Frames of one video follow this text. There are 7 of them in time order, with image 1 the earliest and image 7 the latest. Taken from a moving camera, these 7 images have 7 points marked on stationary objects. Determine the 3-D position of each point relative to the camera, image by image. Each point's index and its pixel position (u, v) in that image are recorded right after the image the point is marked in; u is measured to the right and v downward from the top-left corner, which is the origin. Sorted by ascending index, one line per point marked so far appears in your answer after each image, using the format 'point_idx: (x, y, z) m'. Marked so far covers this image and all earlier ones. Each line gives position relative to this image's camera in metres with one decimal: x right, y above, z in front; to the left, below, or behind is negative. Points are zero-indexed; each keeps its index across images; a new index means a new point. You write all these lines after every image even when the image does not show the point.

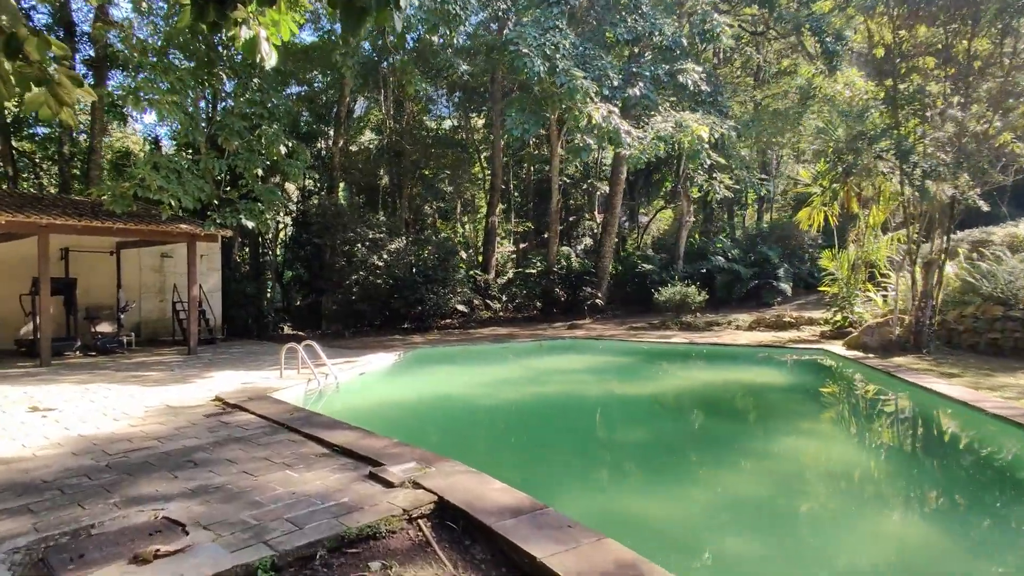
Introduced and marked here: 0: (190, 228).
0: (-5.7, +1.1, +10.2) m
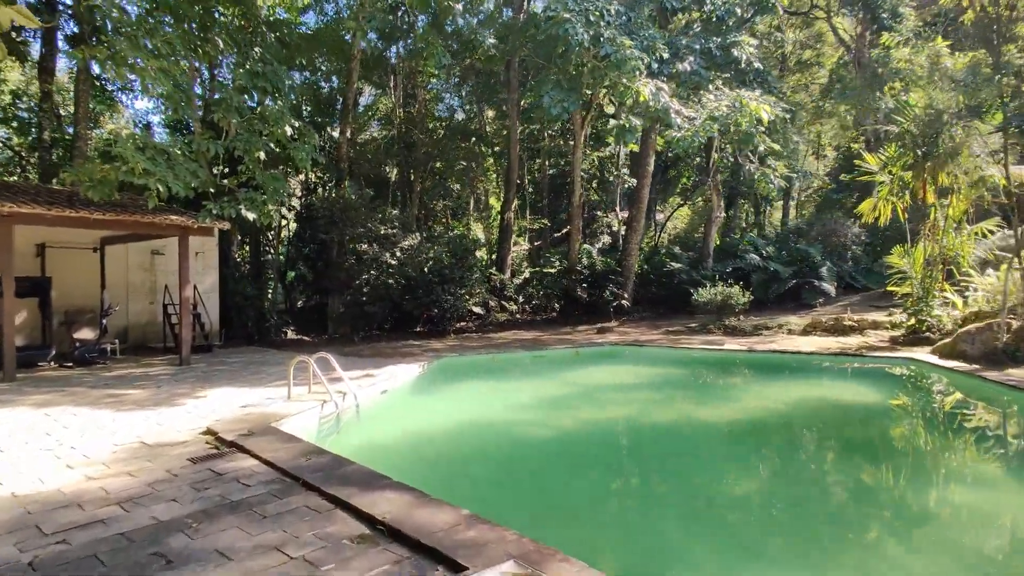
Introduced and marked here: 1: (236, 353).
0: (-5.1, +1.0, +8.8) m
1: (-5.1, -1.2, +10.6) m
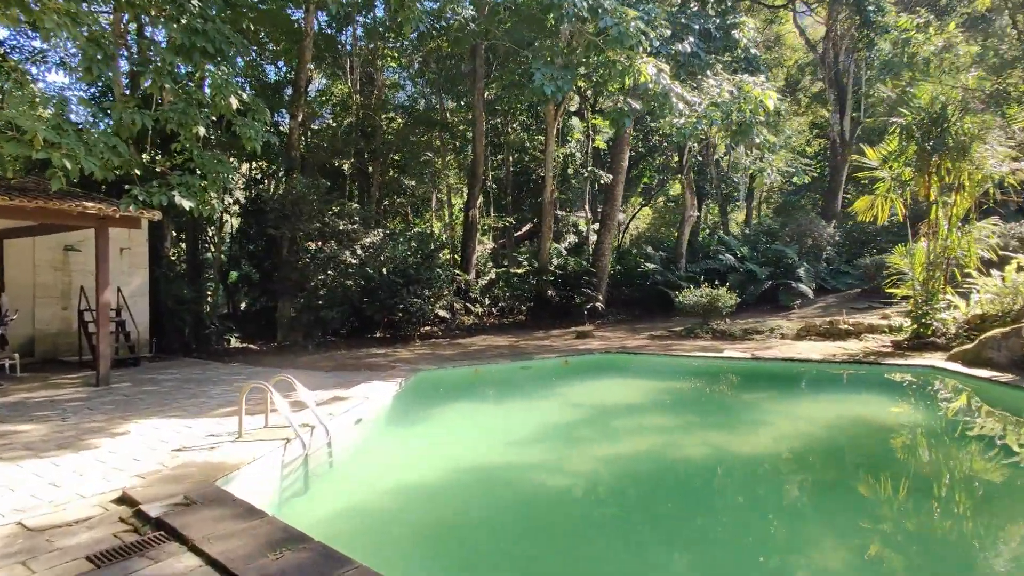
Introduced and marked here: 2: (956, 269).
0: (-5.2, +1.0, +7.2) m
1: (-5.3, -1.2, +9.0) m
2: (+8.0, +0.3, +10.5) m
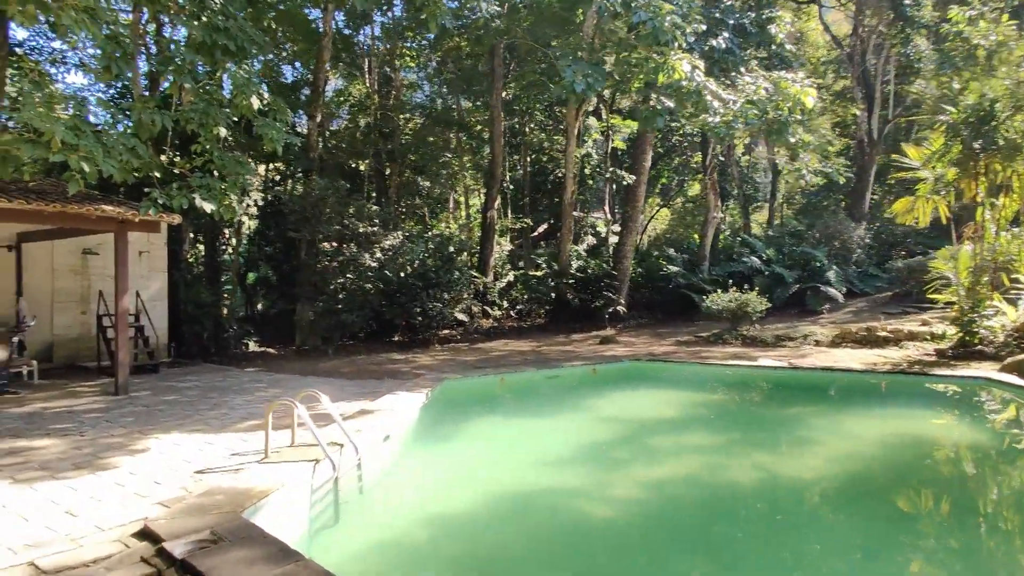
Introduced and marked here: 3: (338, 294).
0: (-4.8, +0.9, +7.0) m
1: (-4.9, -1.3, +8.8) m
2: (+8.4, +0.2, +10.0) m
3: (-4.0, -0.1, +13.4) m
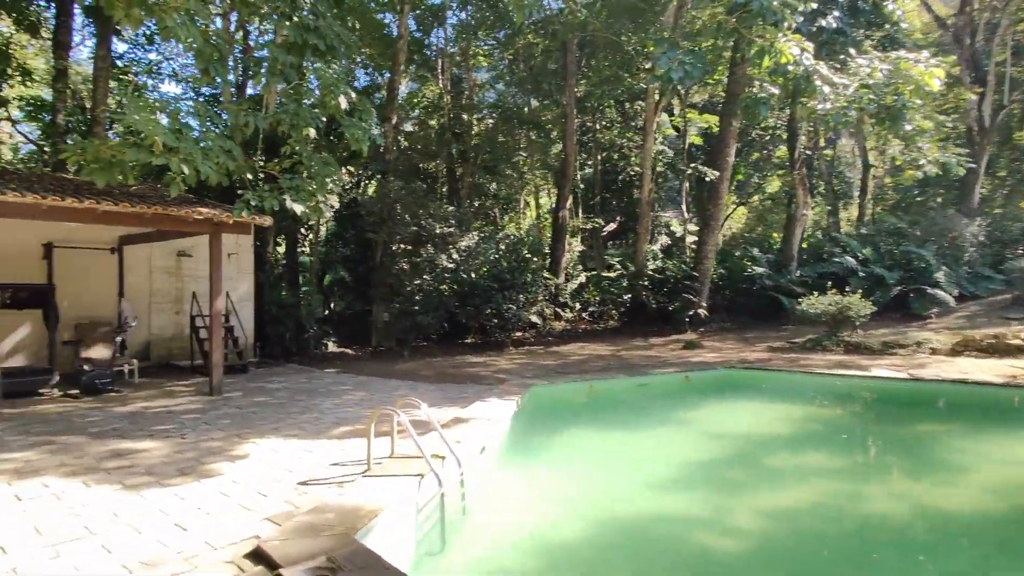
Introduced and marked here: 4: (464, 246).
0: (-3.7, +0.9, +7.1) m
1: (-3.6, -1.3, +8.8) m
2: (+9.8, +0.2, +8.6) m
3: (-2.3, -0.2, +13.4) m
4: (-1.1, +1.0, +13.5) m
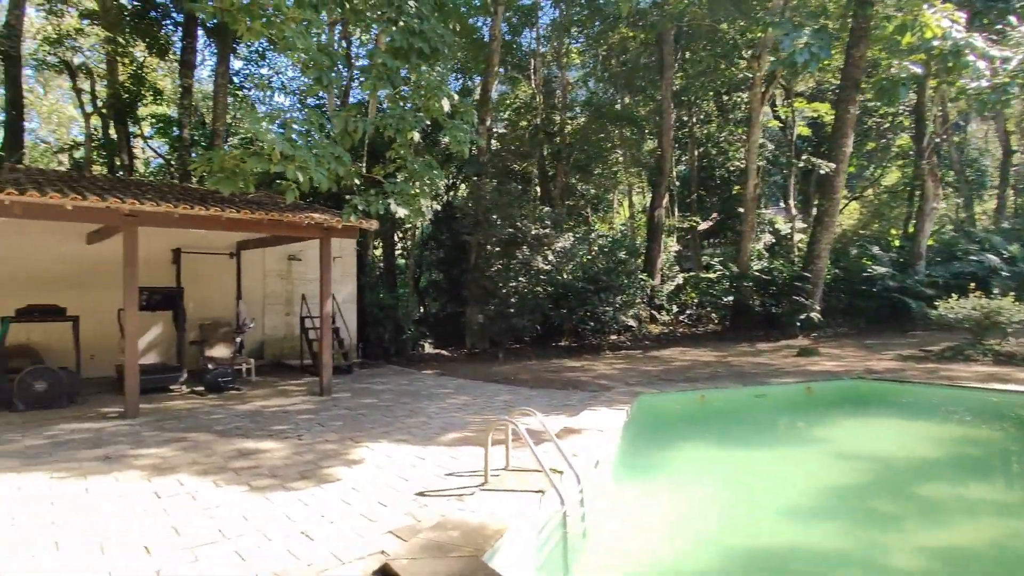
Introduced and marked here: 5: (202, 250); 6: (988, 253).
0: (-2.4, +0.9, +7.2) m
1: (-2.0, -1.4, +9.0) m
2: (+11.1, +0.2, +6.9) m
3: (-0.1, -0.2, +13.3) m
4: (+1.1, +0.9, +13.3) m
5: (-5.1, +0.6, +9.5) m
6: (+12.1, +0.9, +14.7) m
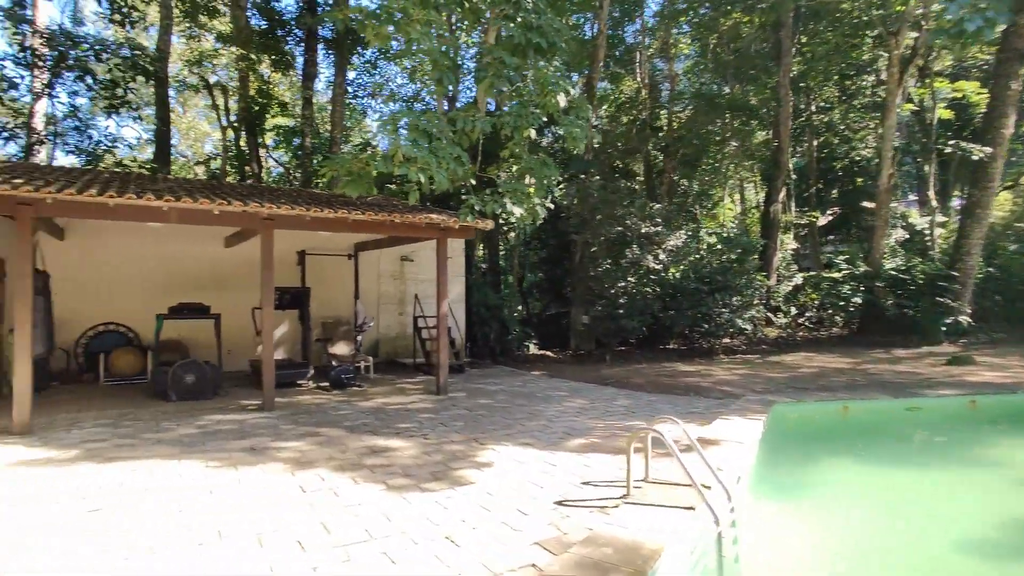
0: (-0.9, +0.9, +7.3) m
1: (-0.3, -1.4, +9.0) m
2: (+12.4, +0.2, +4.8) m
3: (+2.3, -0.2, +12.9) m
4: (+3.4, +0.9, +12.7) m
5: (-3.2, +0.6, +10.0) m
6: (+14.6, +0.9, +12.3) m
